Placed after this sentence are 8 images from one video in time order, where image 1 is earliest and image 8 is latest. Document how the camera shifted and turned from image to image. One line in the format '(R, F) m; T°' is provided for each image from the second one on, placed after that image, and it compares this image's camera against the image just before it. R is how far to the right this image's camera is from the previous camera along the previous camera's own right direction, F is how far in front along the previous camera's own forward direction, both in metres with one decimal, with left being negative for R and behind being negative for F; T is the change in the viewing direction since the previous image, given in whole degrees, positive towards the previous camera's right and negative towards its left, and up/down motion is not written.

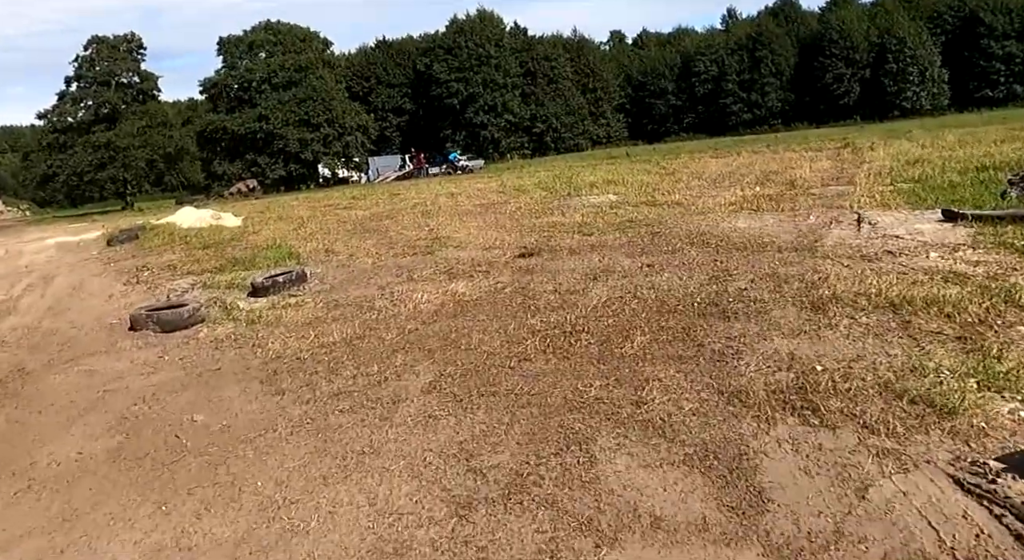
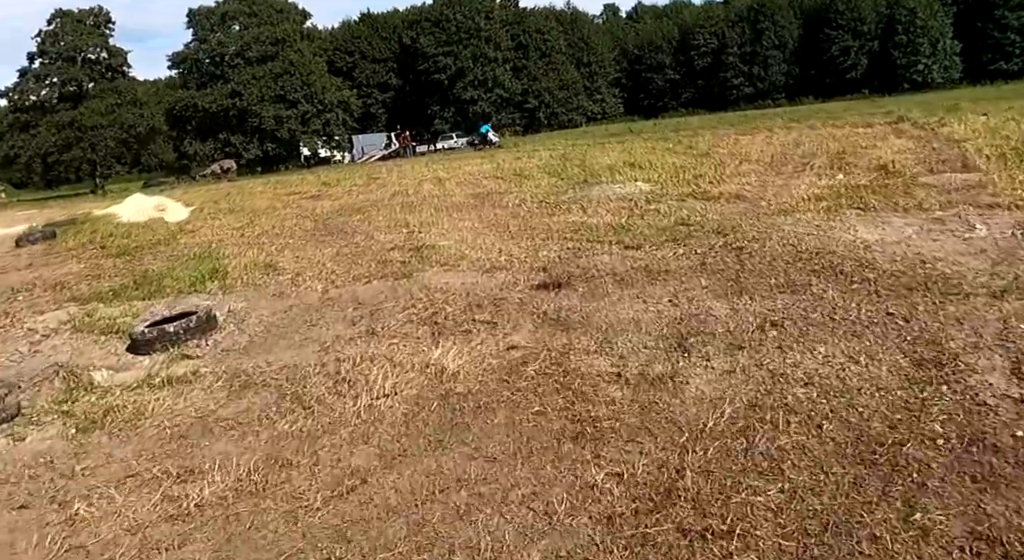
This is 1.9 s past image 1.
(-0.3, +4.6) m; +1°
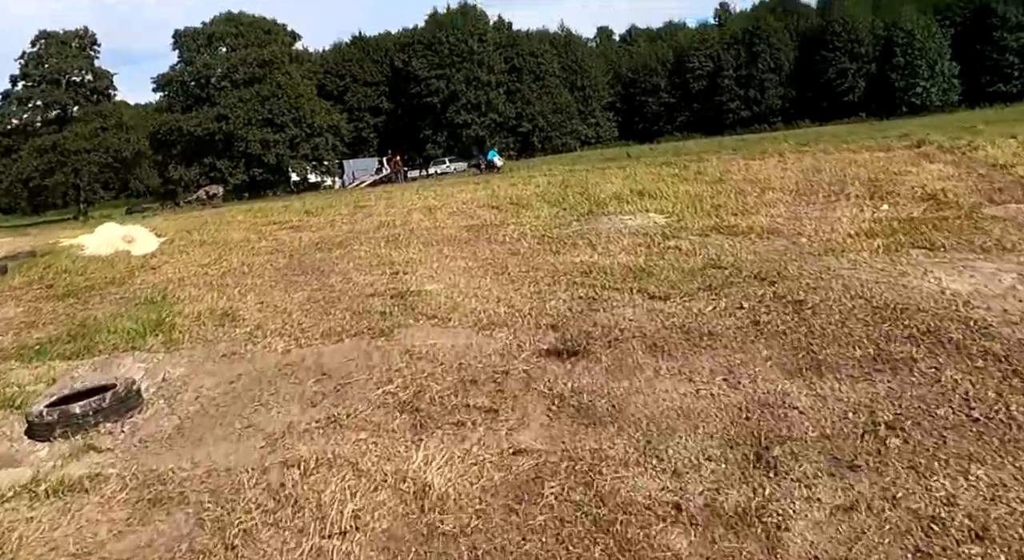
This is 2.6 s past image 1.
(-0.1, +1.8) m; +1°
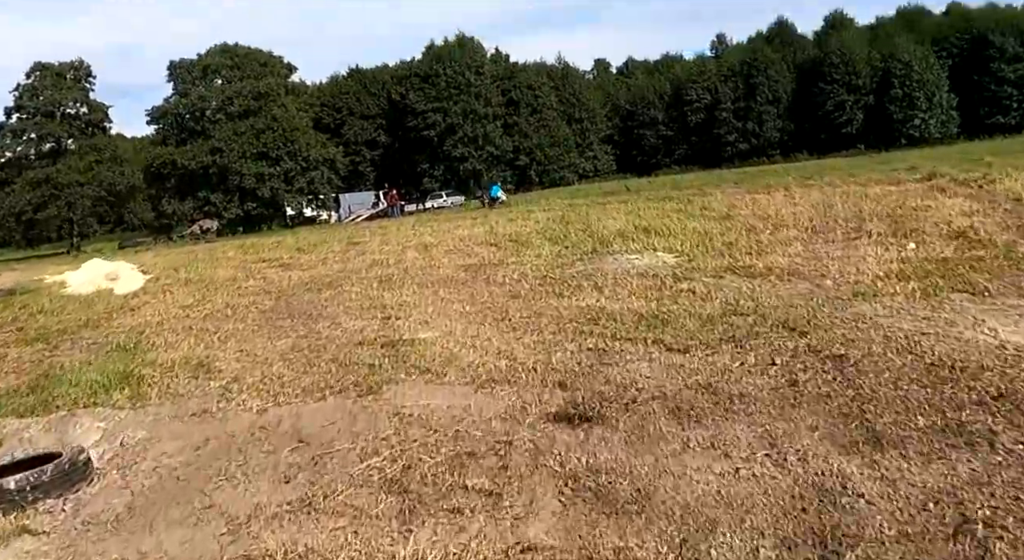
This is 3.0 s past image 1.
(-0.1, +0.8) m; 0°
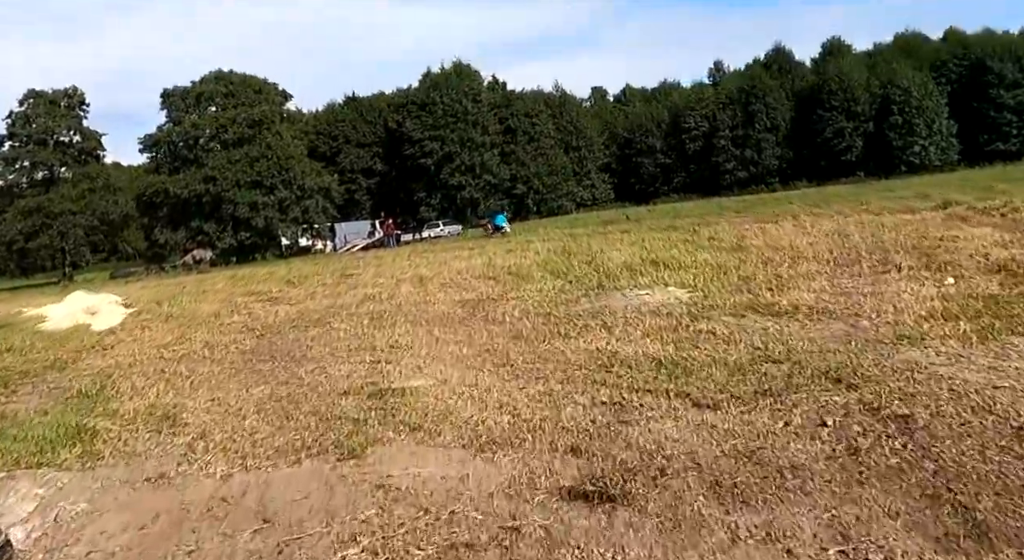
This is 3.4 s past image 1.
(-0.1, +0.9) m; 0°
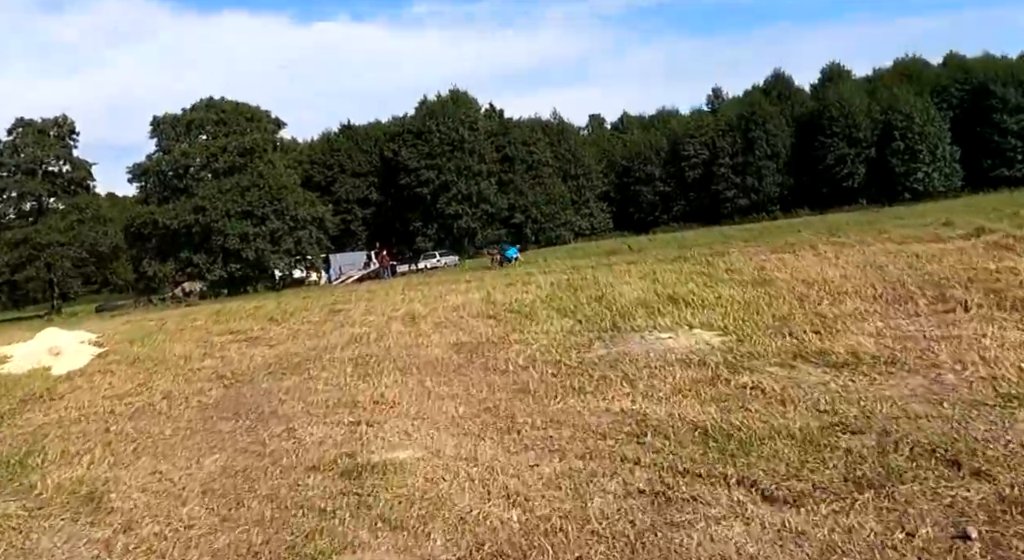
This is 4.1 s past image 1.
(-0.1, +1.5) m; 0°
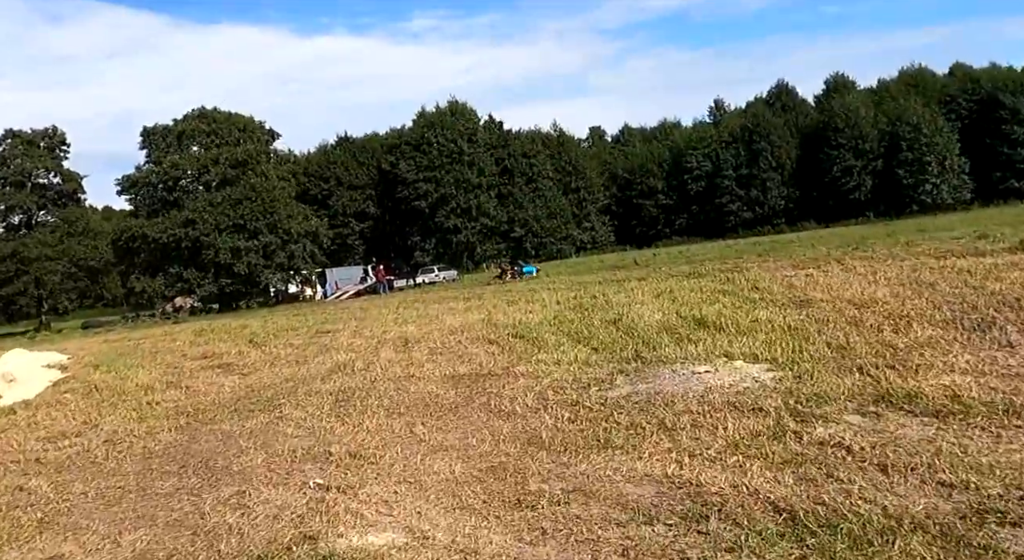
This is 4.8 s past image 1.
(-0.1, +1.7) m; 0°
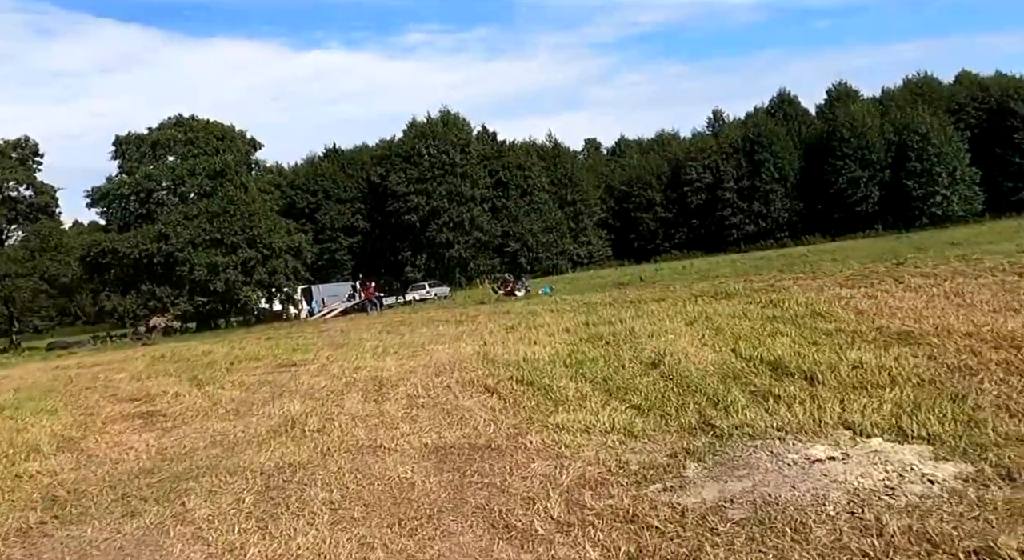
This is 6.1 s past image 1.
(-0.2, +3.2) m; +1°
